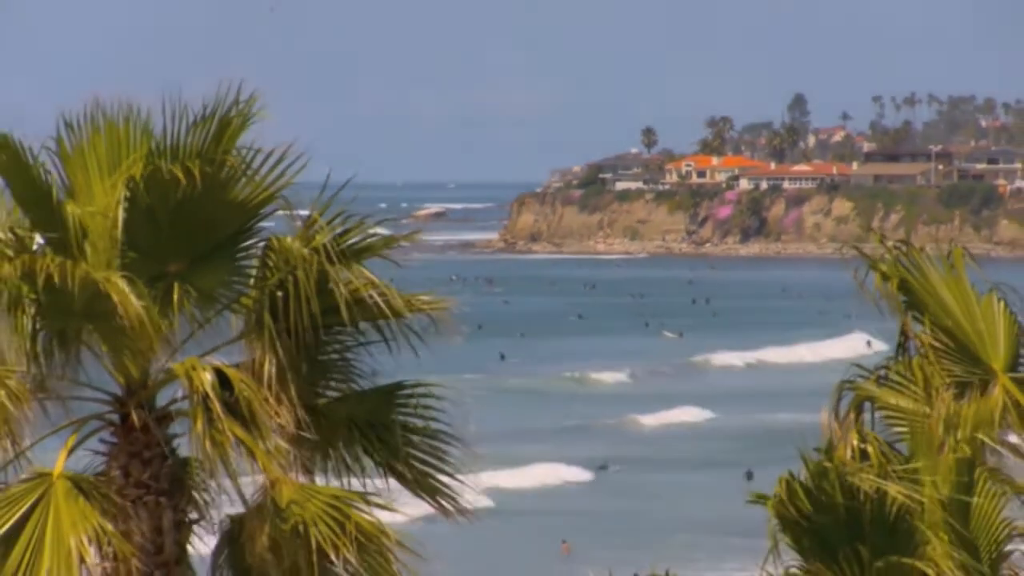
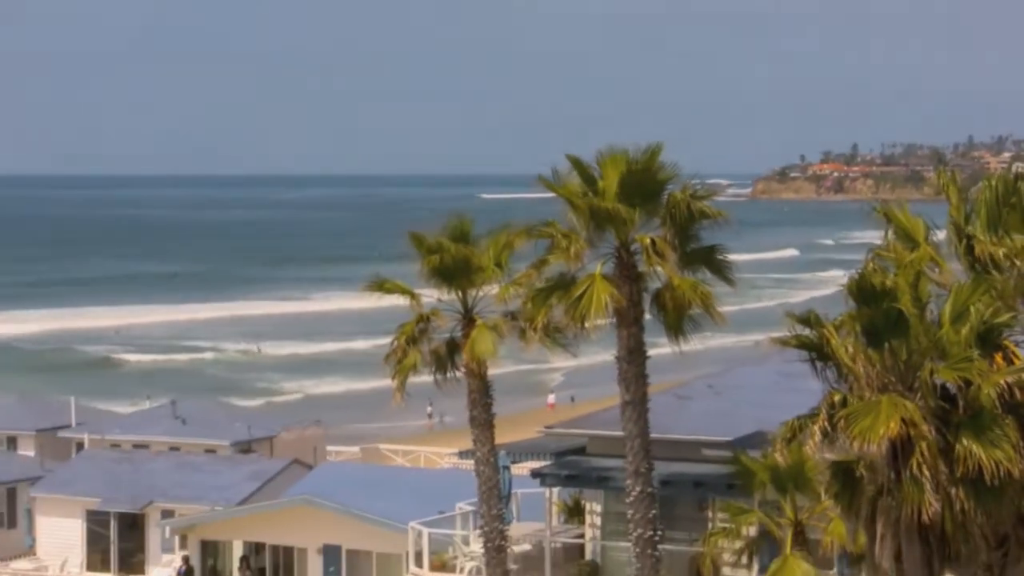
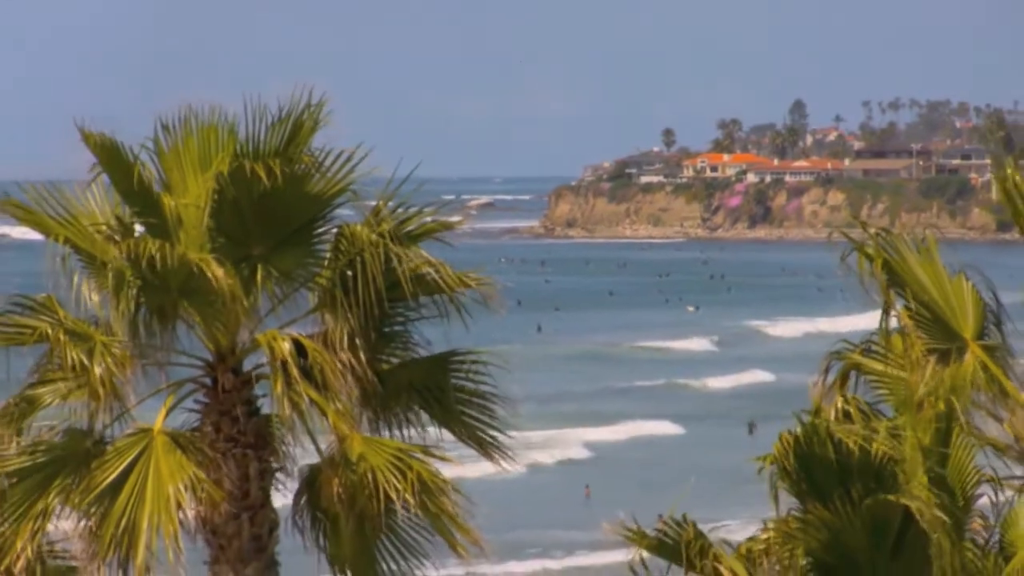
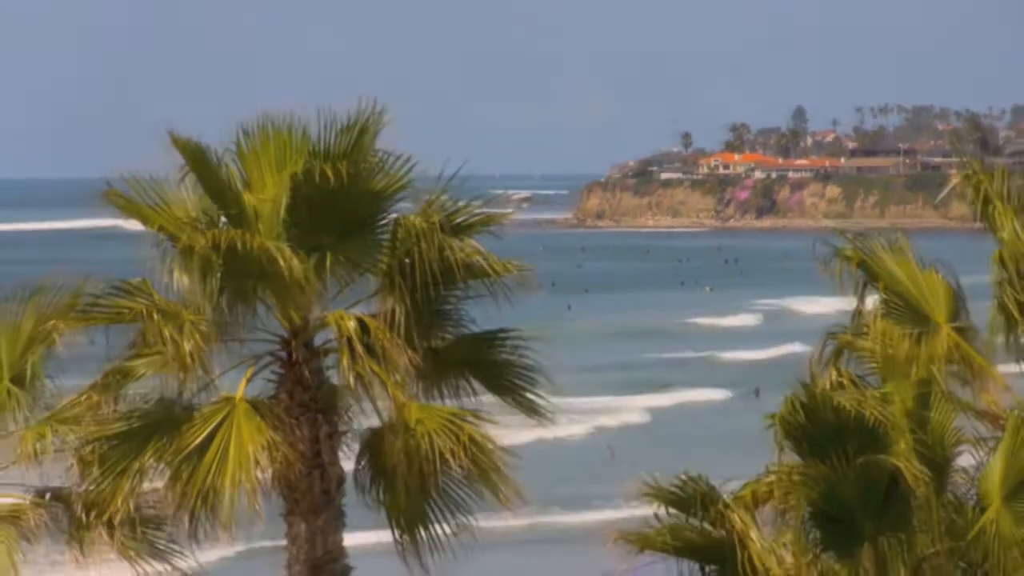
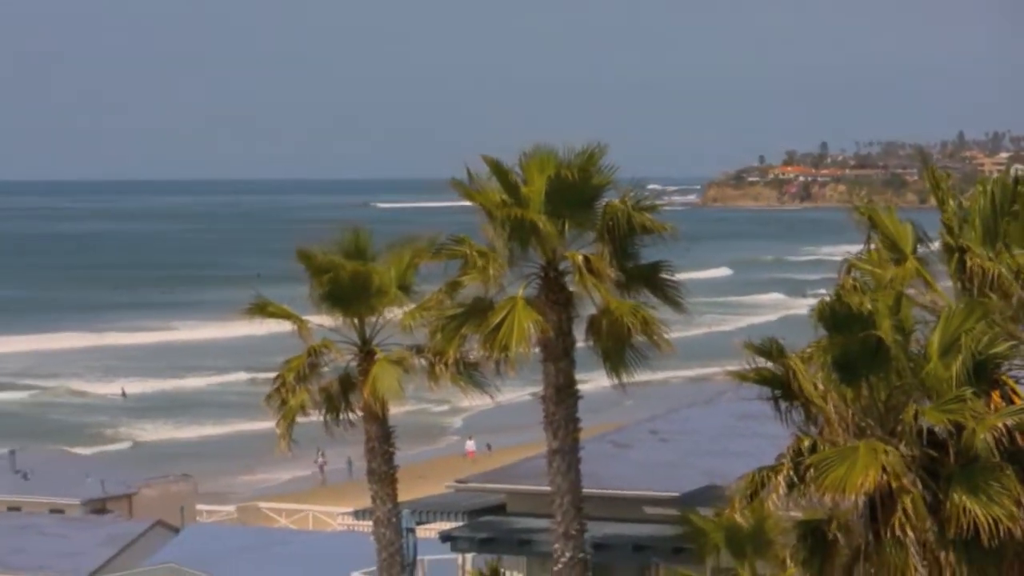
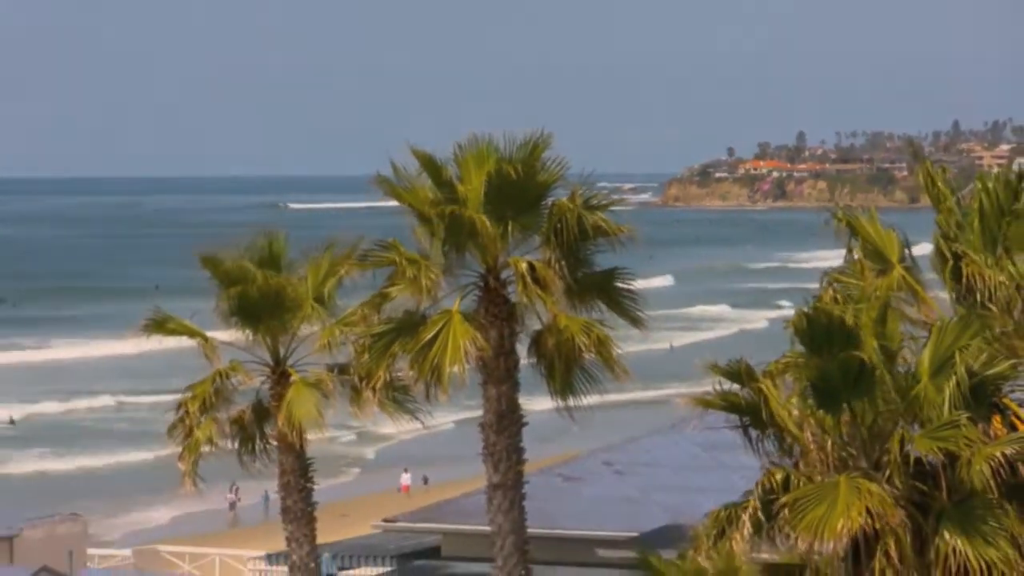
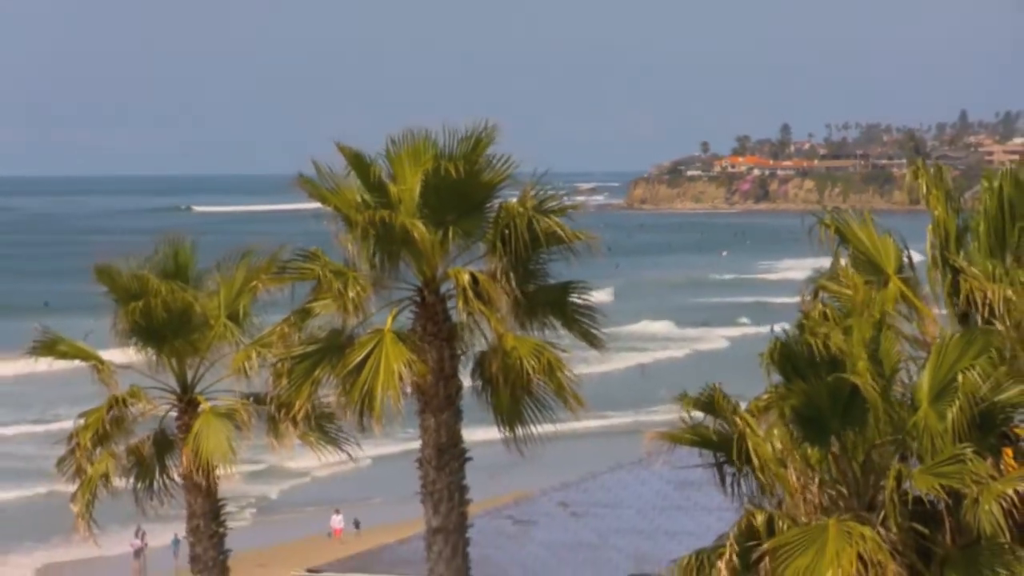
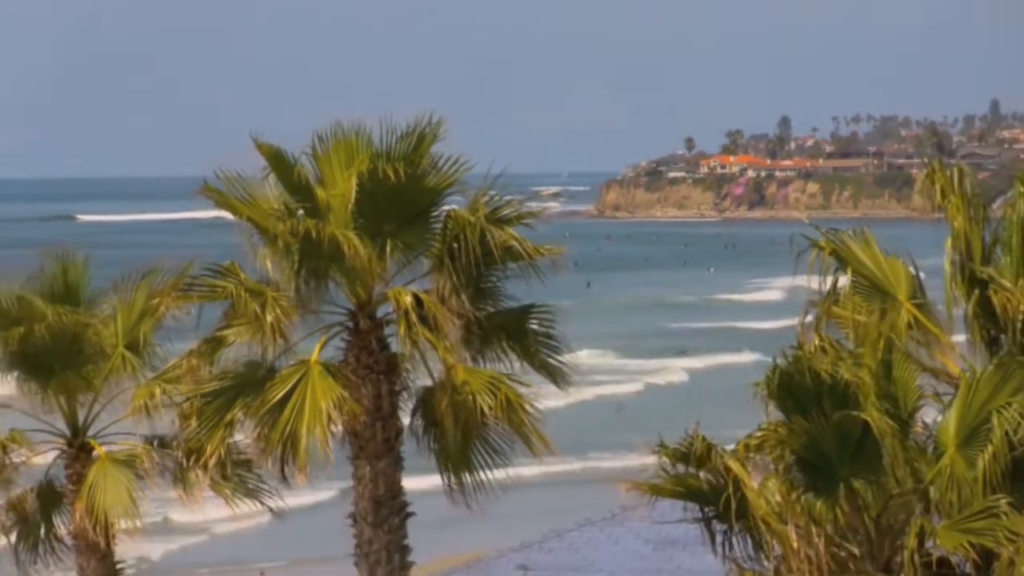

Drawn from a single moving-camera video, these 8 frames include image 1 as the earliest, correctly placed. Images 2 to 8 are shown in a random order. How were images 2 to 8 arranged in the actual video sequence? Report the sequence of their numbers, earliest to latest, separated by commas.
3, 4, 8, 7, 6, 5, 2
